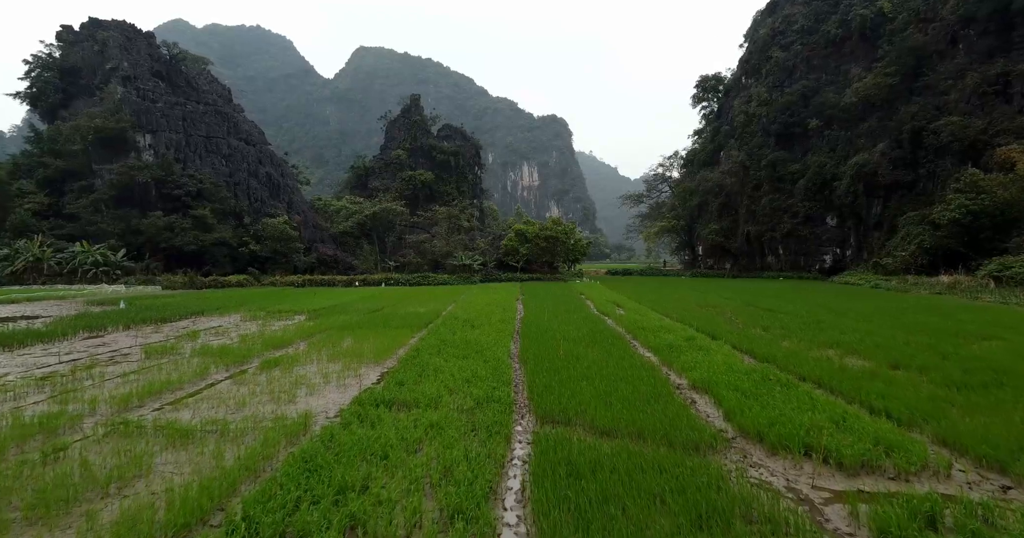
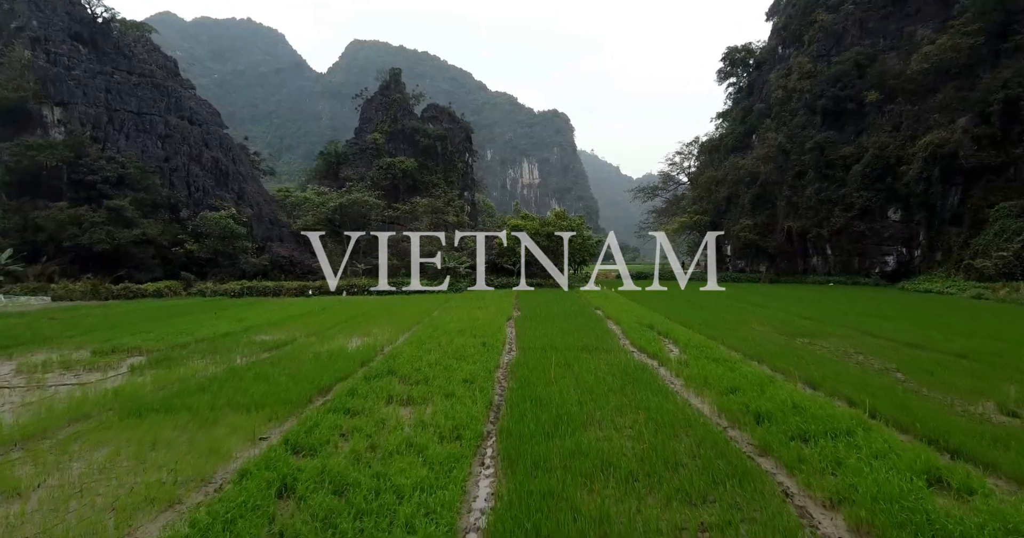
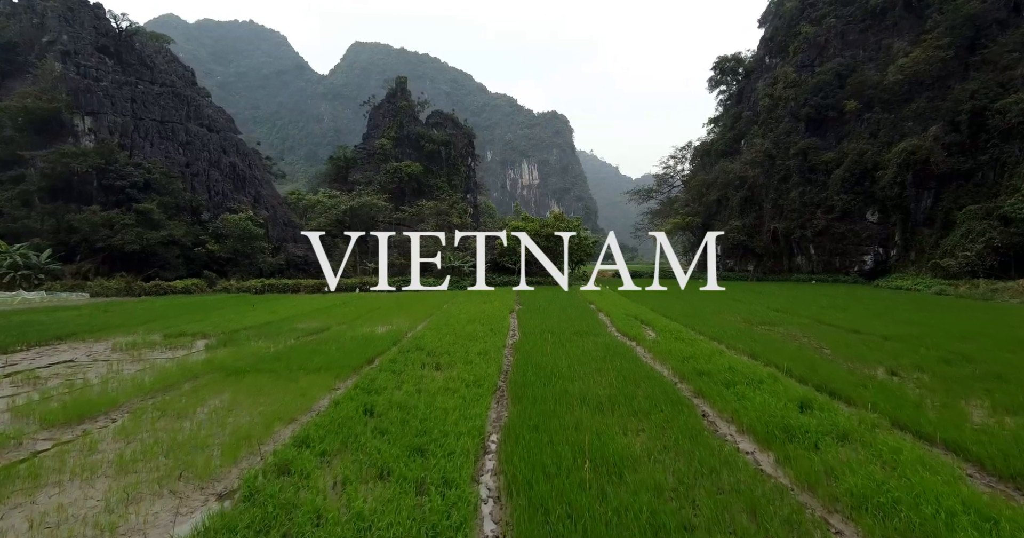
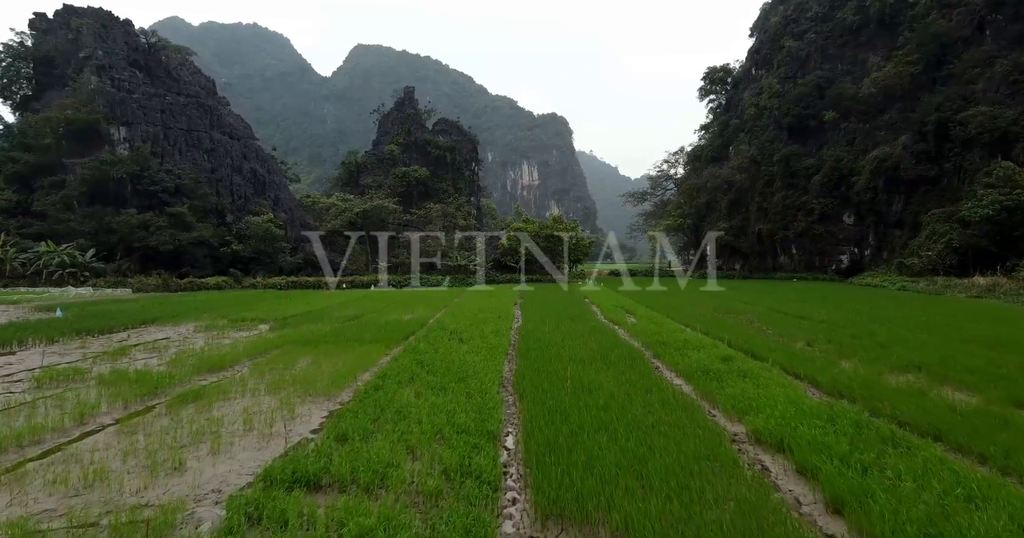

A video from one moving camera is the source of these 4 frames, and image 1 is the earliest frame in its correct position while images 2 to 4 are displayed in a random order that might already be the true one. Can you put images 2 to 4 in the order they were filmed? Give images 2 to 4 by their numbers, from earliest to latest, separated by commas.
4, 3, 2
